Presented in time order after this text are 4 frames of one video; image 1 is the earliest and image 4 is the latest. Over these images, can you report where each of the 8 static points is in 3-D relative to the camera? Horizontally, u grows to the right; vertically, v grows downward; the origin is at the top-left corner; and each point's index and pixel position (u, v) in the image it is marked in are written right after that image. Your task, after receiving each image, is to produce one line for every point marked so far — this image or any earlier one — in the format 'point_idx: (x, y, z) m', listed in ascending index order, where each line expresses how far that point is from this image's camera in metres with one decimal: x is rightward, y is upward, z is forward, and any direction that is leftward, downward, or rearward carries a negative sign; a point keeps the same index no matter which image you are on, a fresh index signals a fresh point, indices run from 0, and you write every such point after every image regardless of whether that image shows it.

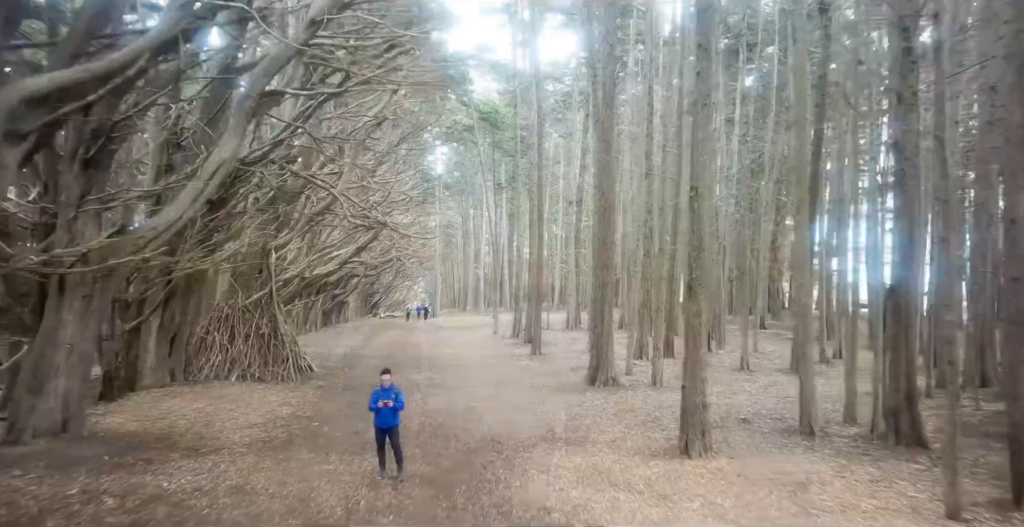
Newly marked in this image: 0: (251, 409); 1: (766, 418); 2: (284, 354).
0: (-4.1, -2.3, +9.0) m
1: (+3.9, -2.4, +8.8) m
2: (-4.8, -1.9, +12.0) m
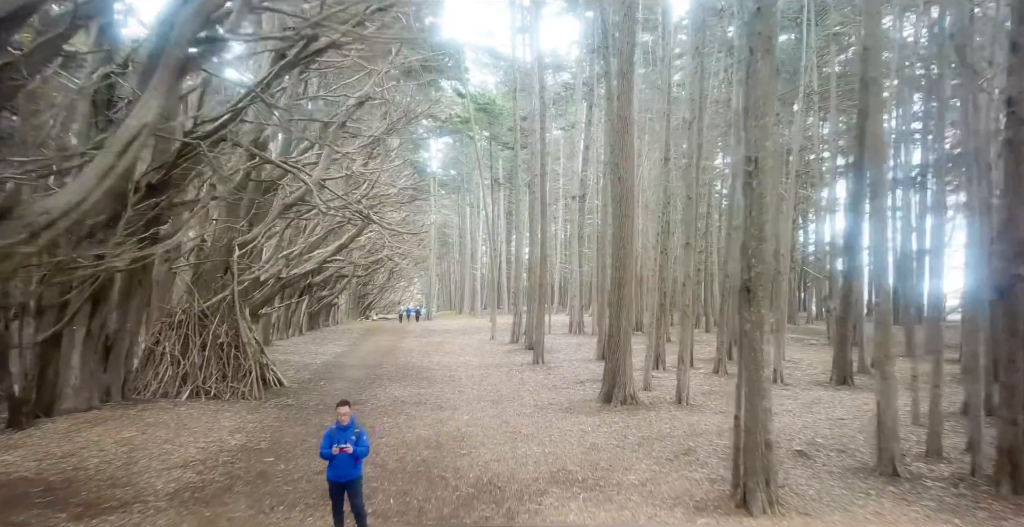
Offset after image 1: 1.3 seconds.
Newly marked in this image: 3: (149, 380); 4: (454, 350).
0: (-4.1, -2.3, +7.3) m
1: (+3.9, -2.4, +7.1) m
2: (-4.8, -1.9, +10.3) m
3: (-6.3, -2.0, +9.9) m
4: (-1.9, -2.8, +18.5) m
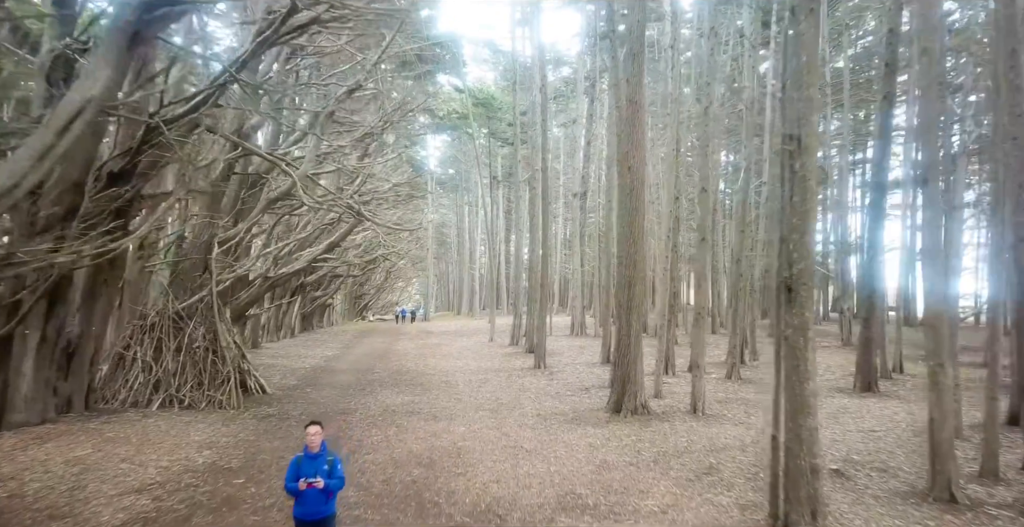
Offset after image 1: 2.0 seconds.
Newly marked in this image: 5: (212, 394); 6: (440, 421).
0: (-4.1, -2.2, +6.5) m
1: (+4.0, -2.3, +6.3) m
2: (-4.8, -1.8, +9.5) m
3: (-6.3, -2.0, +9.1) m
4: (-1.9, -2.8, +17.8) m
5: (-4.9, -2.1, +9.3) m
6: (-1.1, -2.4, +8.8) m
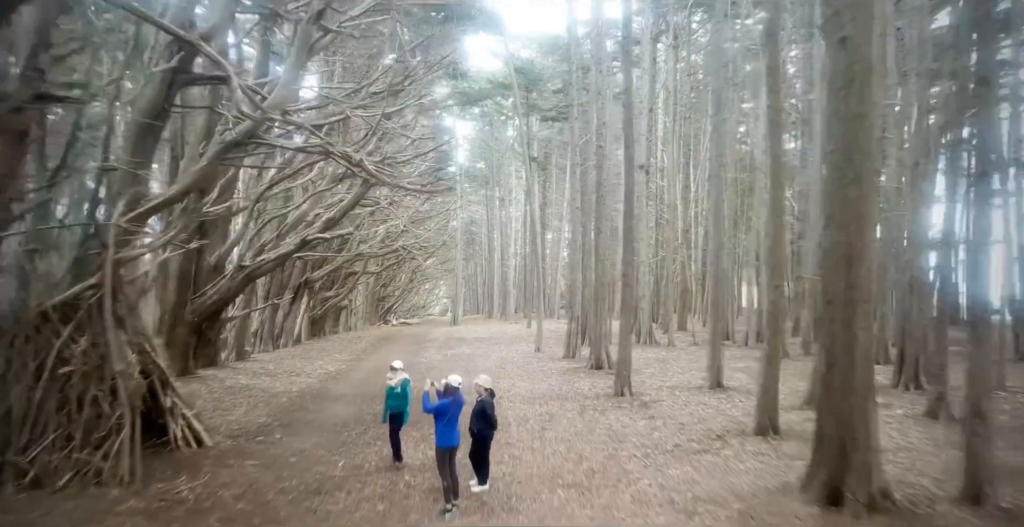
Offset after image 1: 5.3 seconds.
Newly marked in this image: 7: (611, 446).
0: (-3.2, -1.9, +2.5) m
1: (+4.8, -1.9, +2.0) m
2: (-3.8, -1.5, +5.5) m
3: (-5.3, -1.7, +5.2) m
4: (-0.6, -2.5, +13.6) m
5: (-3.9, -1.8, +5.3) m
6: (-0.2, -2.1, +4.6) m
7: (+1.2, -2.1, +6.7) m
